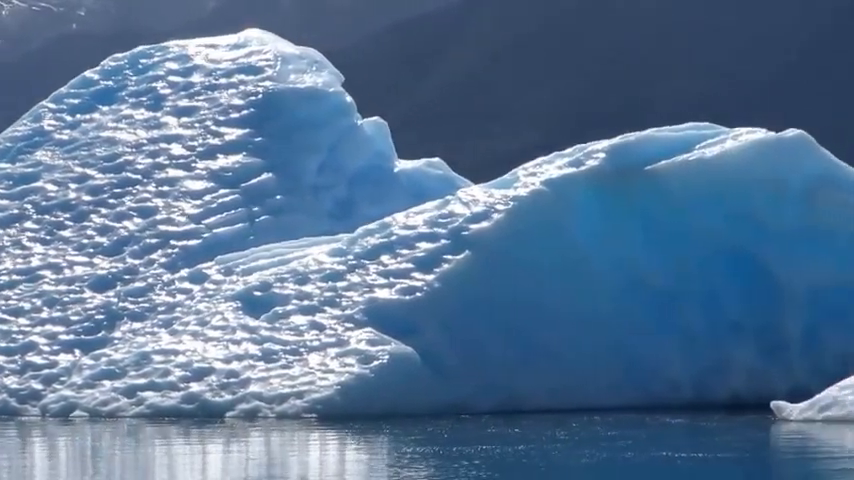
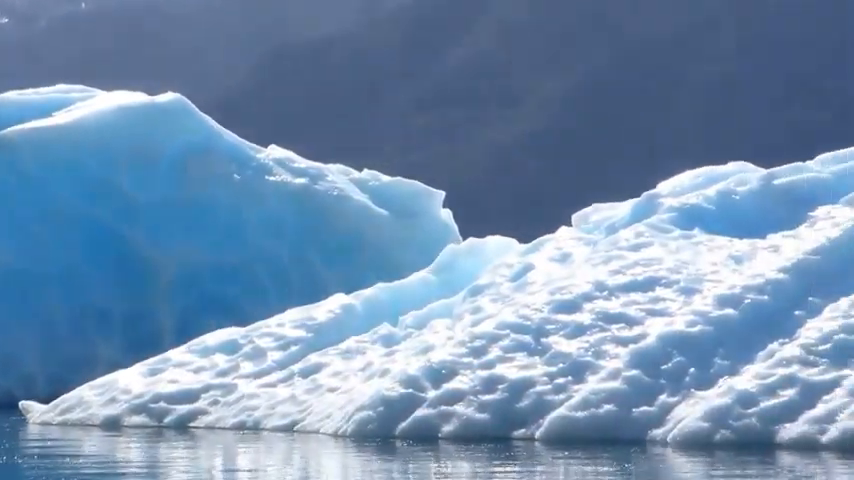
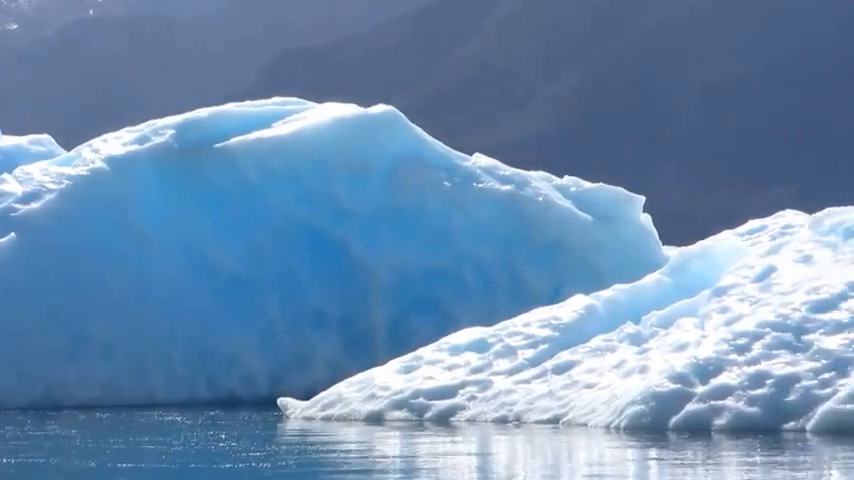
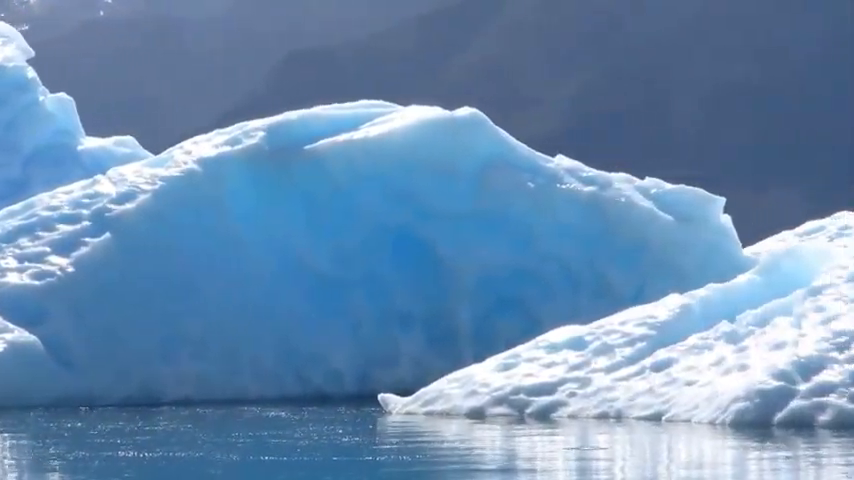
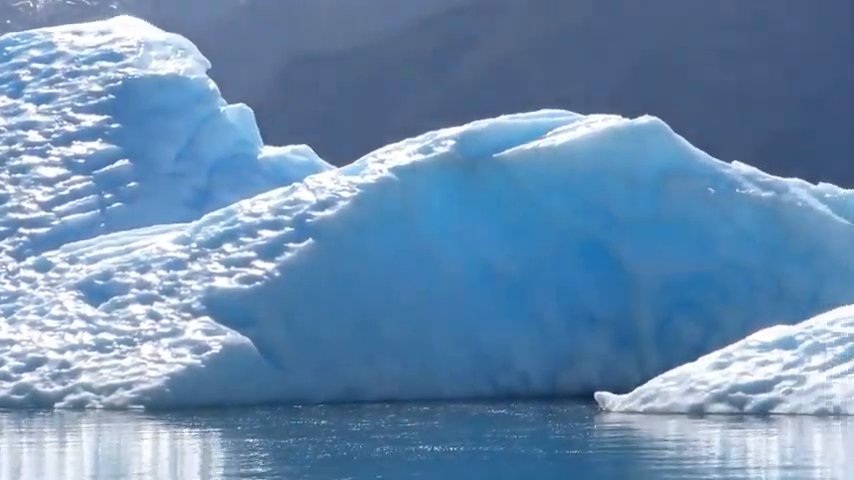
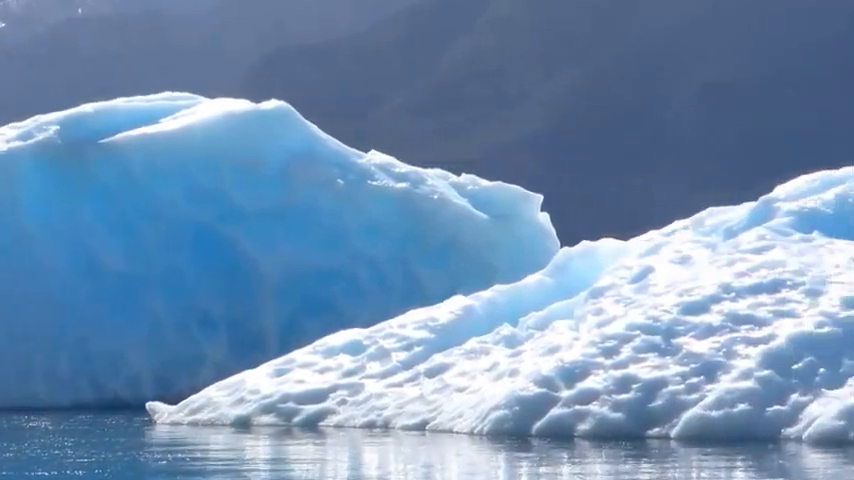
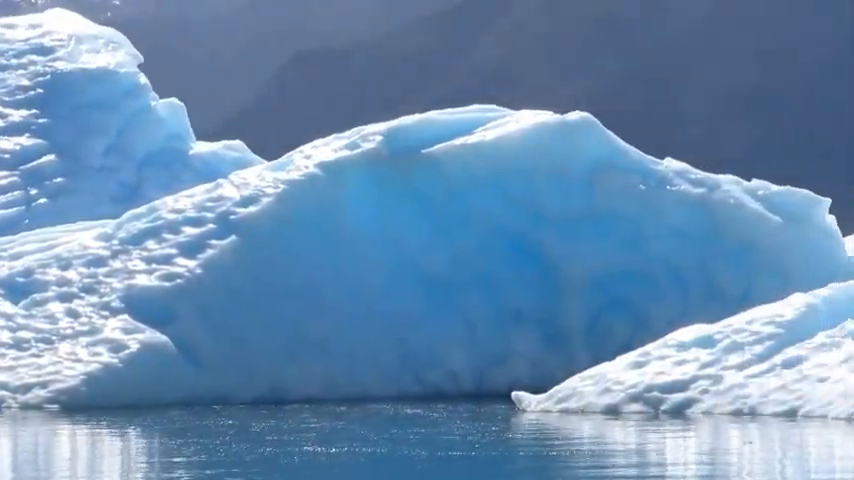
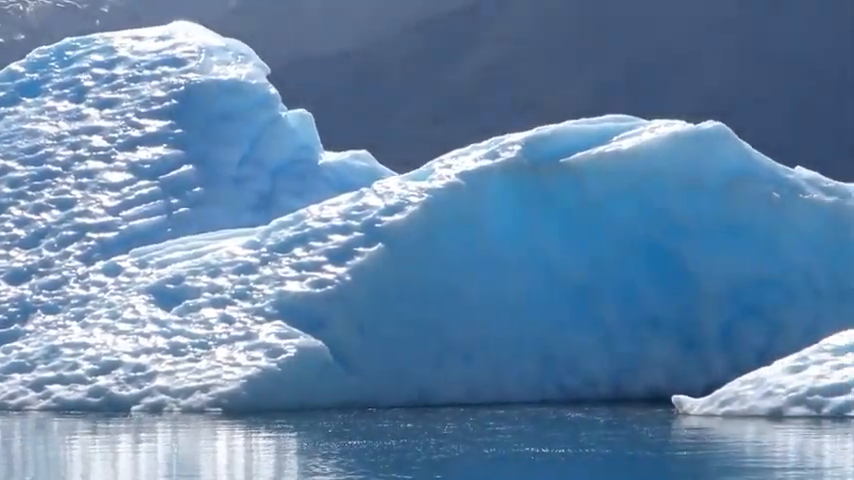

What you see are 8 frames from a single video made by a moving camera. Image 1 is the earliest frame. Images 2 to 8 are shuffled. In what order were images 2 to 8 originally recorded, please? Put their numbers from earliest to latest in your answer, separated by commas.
8, 5, 7, 4, 3, 6, 2
